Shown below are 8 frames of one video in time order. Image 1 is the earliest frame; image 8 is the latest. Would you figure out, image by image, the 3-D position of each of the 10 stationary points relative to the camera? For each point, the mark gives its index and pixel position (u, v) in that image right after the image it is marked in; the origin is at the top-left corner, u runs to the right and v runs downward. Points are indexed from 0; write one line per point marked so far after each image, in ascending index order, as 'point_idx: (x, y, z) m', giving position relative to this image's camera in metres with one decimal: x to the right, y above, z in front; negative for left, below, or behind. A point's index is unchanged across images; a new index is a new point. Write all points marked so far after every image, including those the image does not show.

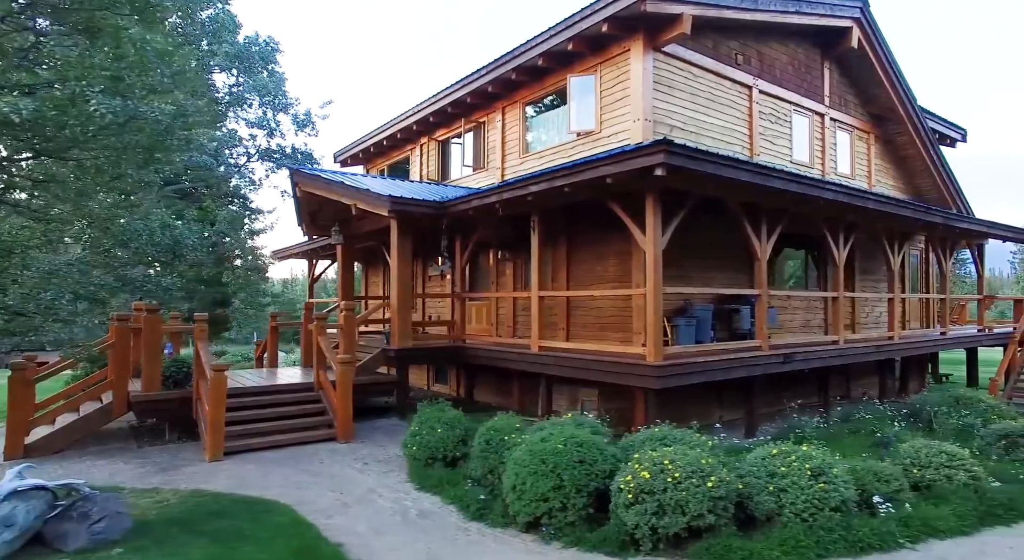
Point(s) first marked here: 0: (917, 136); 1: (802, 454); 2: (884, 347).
0: (+10.0, +3.6, +15.6) m
1: (+2.5, -1.5, +5.6) m
2: (+7.3, -1.2, +12.2) m
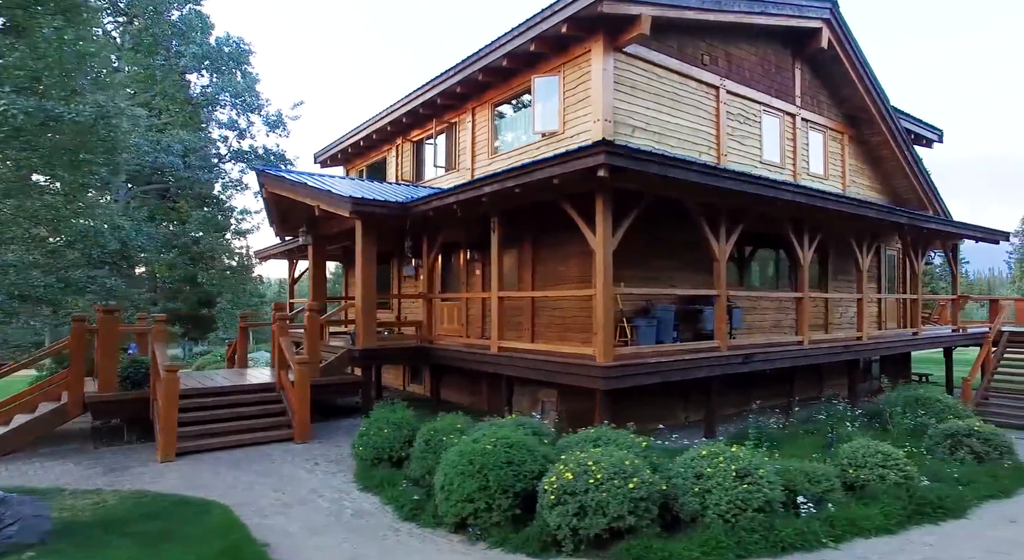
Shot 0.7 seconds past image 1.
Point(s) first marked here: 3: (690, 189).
0: (+9.3, +3.6, +15.6) m
1: (+1.9, -1.5, +5.6) m
2: (+6.7, -1.2, +12.2) m
3: (+2.5, +1.2, +8.8) m
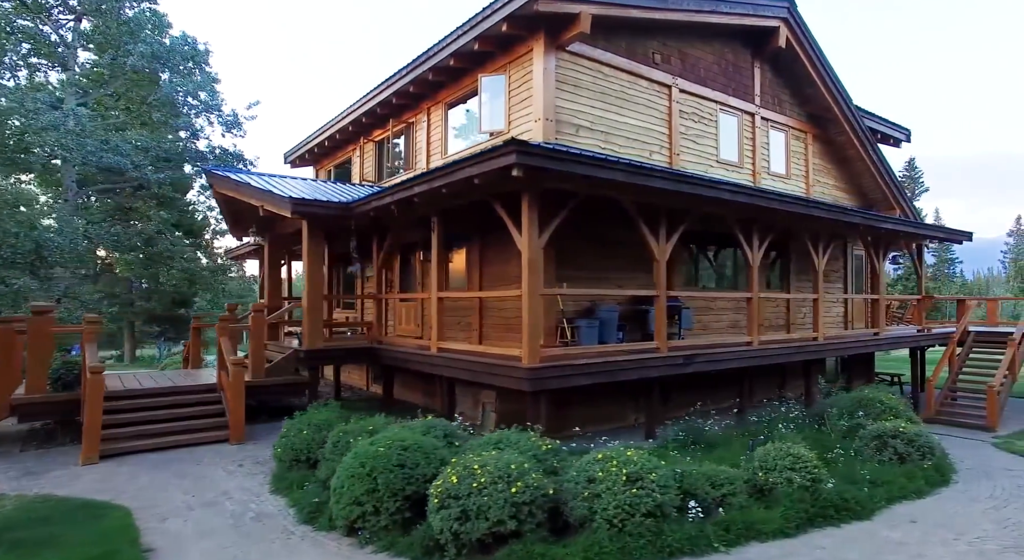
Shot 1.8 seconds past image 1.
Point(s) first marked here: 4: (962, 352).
0: (+8.4, +3.6, +15.6) m
1: (+1.0, -1.5, +5.6) m
2: (+5.7, -1.2, +12.2) m
3: (+1.5, +1.2, +8.7) m
4: (+11.2, -1.8, +15.8) m
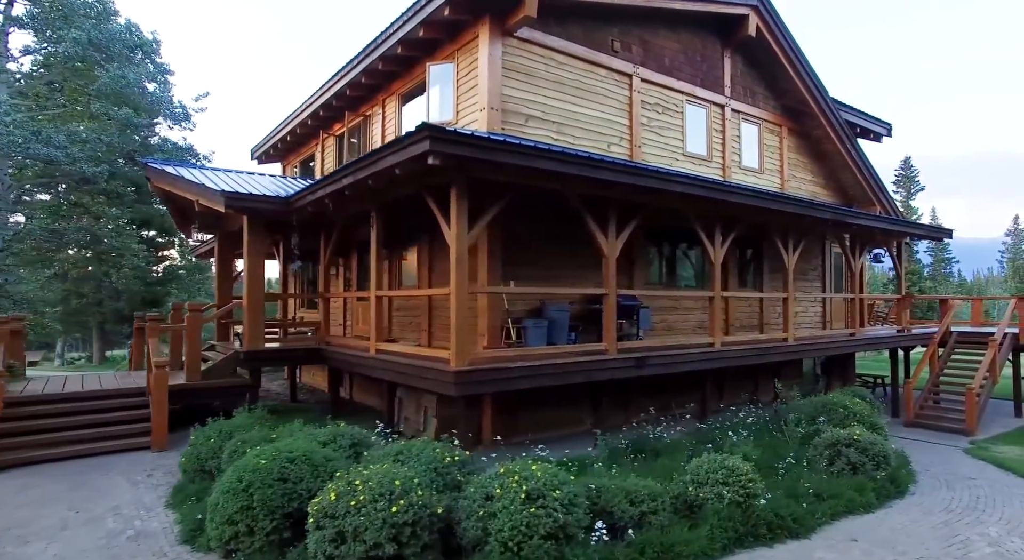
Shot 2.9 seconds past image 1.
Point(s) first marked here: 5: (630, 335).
0: (+7.6, +3.6, +15.0) m
1: (+0.2, -1.5, +5.1) m
2: (+4.9, -1.2, +11.6) m
3: (+0.7, +1.3, +8.2) m
4: (+10.4, -1.7, +15.3) m
5: (+2.0, -0.9, +10.7) m
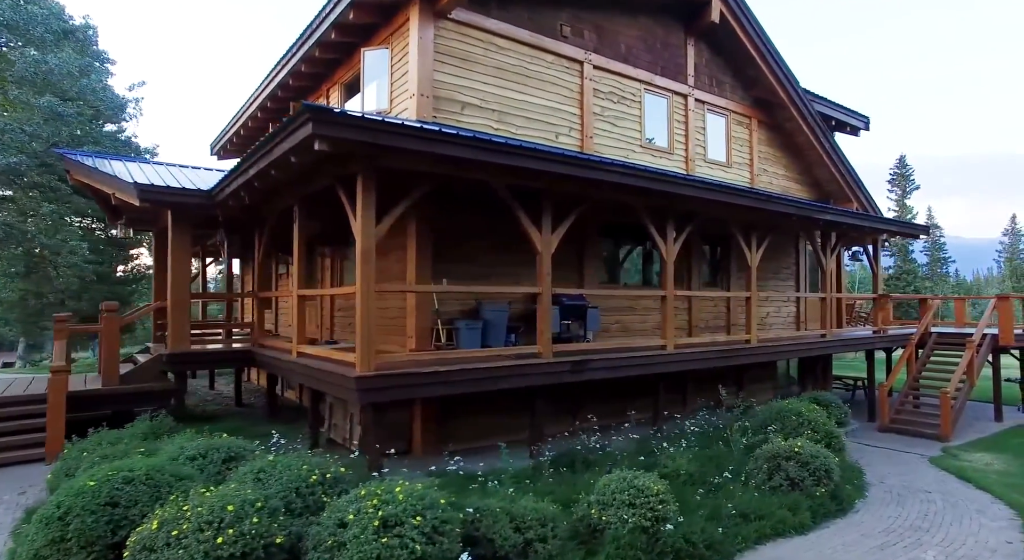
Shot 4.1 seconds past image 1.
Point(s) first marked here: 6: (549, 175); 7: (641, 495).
0: (+6.6, +3.6, +14.4) m
1: (-0.8, -1.5, +4.4) m
2: (+4.0, -1.2, +11.0) m
3: (-0.3, +1.3, +7.6) m
4: (+9.4, -1.7, +14.7) m
5: (+1.1, -0.9, +10.1) m
6: (+0.5, +1.3, +7.9) m
7: (+1.0, -1.7, +5.1) m
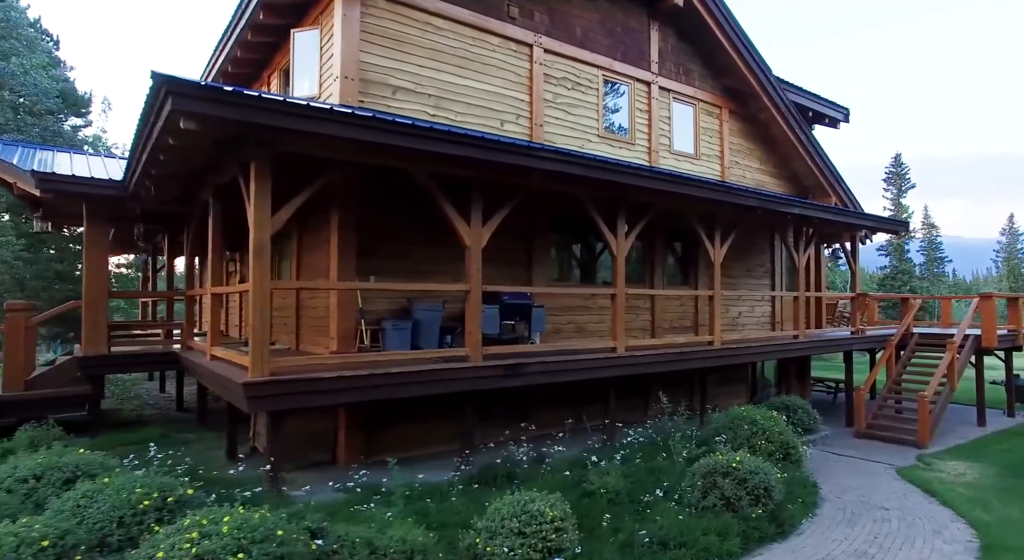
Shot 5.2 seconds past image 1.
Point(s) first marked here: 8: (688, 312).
0: (+5.7, +3.7, +13.7) m
1: (-1.7, -1.4, +3.8) m
2: (+3.1, -1.1, +10.4) m
3: (-1.1, +1.3, +6.9) m
4: (+8.5, -1.7, +14.0) m
5: (+0.2, -0.9, +9.4) m
6: (-0.4, +1.3, +7.2) m
7: (+0.2, -1.7, +4.4) m
8: (+3.4, -0.6, +12.5) m
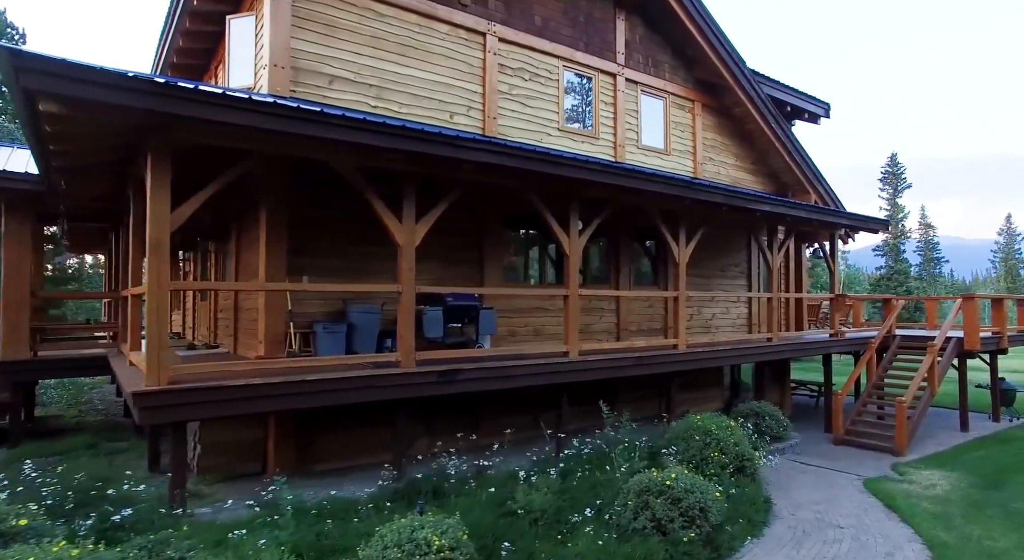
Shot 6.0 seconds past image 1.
0: (+5.0, +3.7, +13.2) m
1: (-2.4, -1.4, +3.3) m
2: (+2.3, -1.2, +9.9) m
3: (-1.9, +1.3, +6.4) m
4: (+7.8, -1.7, +13.5) m
5: (-0.5, -0.9, +8.9) m
6: (-1.1, +1.3, +6.7) m
7: (-0.6, -1.7, +3.9) m
8: (+2.7, -0.6, +12.0) m
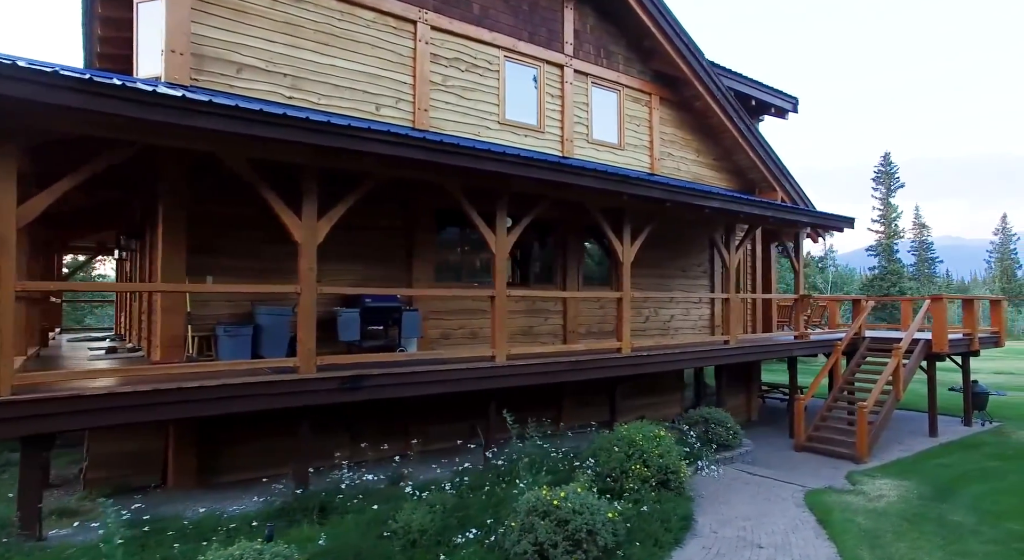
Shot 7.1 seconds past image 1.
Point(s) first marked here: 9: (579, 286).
0: (+4.0, +3.7, +12.8) m
1: (-3.4, -1.4, +2.8) m
2: (+1.4, -1.2, +9.4) m
3: (-2.9, +1.3, +6.0) m
4: (+6.8, -1.7, +13.0) m
5: (-1.5, -0.9, +8.4) m
6: (-2.1, +1.3, +6.2) m
7: (-1.5, -1.7, +3.5) m
8: (+1.7, -0.6, +11.5) m
9: (+1.1, -0.1, +11.0) m
